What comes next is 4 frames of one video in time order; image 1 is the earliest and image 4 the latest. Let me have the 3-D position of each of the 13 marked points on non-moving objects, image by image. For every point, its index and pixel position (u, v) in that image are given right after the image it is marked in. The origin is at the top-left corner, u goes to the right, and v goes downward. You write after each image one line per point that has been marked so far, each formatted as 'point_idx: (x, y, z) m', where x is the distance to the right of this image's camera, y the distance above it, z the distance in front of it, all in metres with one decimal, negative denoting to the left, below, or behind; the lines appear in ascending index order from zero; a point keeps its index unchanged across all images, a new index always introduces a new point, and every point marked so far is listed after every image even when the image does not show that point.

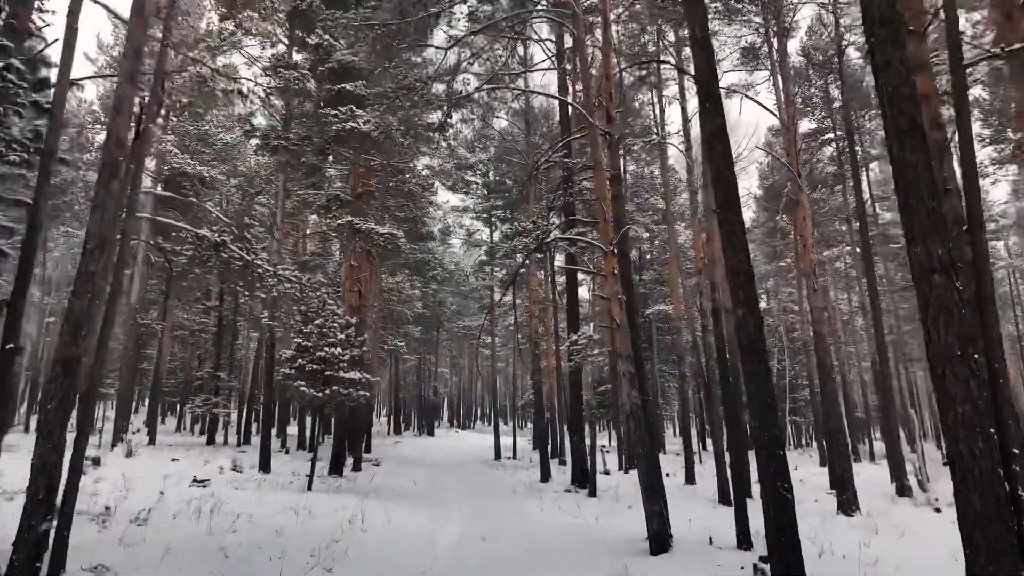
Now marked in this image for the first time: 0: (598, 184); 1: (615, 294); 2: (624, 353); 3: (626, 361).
0: (+1.5, +1.8, +9.0) m
1: (+1.7, 0.0, +8.6) m
2: (+1.8, -1.0, +8.4) m
3: (+1.9, -1.2, +8.4) m
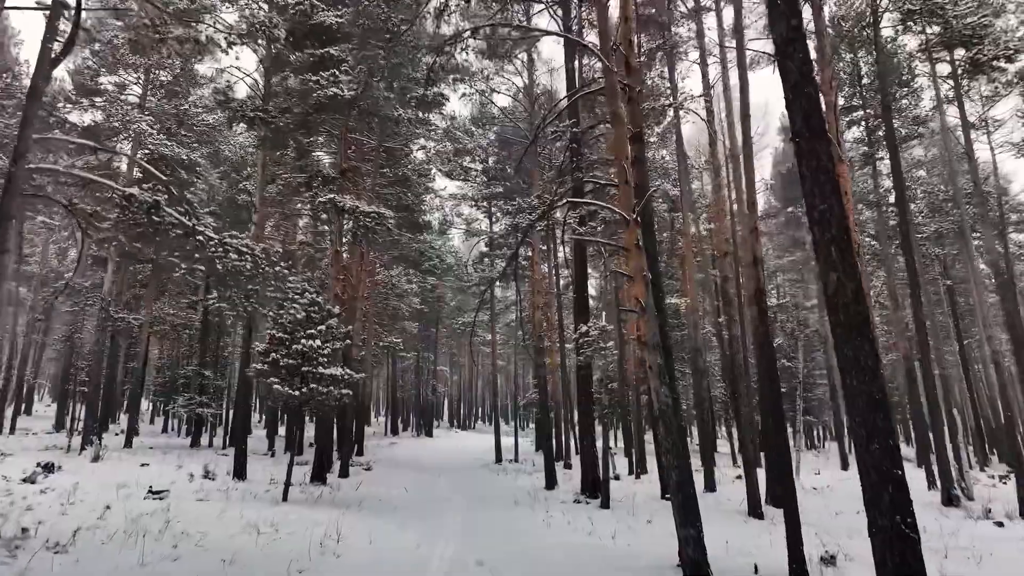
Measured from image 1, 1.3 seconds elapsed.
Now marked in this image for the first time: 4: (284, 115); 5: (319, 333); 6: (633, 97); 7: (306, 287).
0: (+1.5, +2.1, +7.6) m
1: (+1.7, +0.3, +7.2) m
2: (+1.9, -0.7, +7.0) m
3: (+1.9, -0.8, +7.0) m
4: (-6.7, +5.2, +15.3) m
5: (-4.2, -0.9, +11.5) m
6: (+1.9, +3.0, +8.3) m
7: (-4.6, +0.1, +11.7) m
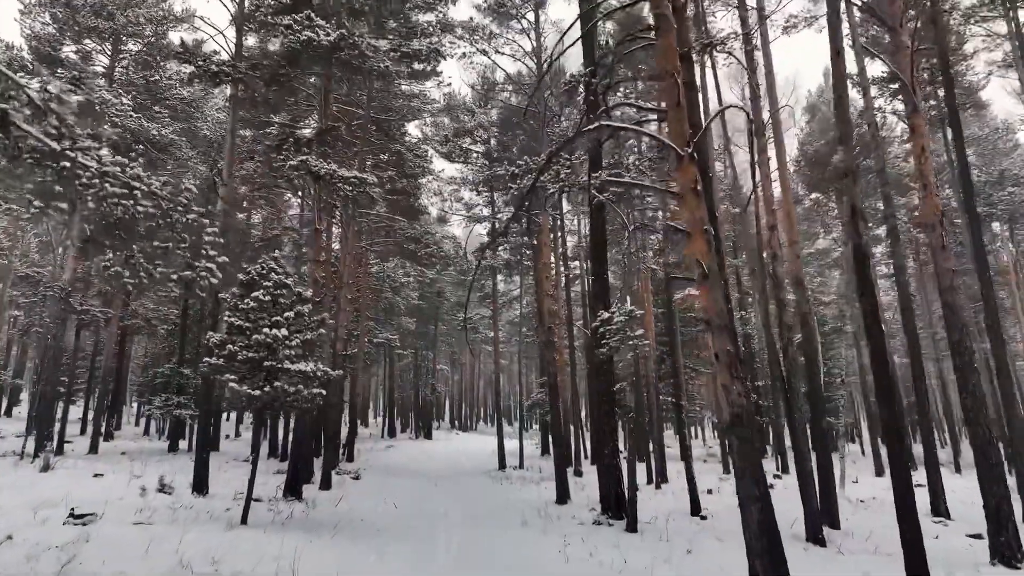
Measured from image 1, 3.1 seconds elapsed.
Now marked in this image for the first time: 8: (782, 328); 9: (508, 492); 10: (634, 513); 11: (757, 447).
0: (+1.7, +2.5, +5.6) m
1: (+1.8, +0.7, +5.3) m
2: (+2.0, -0.3, +5.0) m
3: (+2.0, -0.5, +5.0) m
4: (-6.6, +5.6, +13.4) m
5: (-4.1, -0.6, +9.6) m
6: (+2.0, +3.4, +6.4) m
7: (-4.5, +0.4, +9.8) m
8: (+5.8, -0.9, +11.3) m
9: (-0.2, -5.9, +15.2) m
10: (+2.2, -4.0, +9.5) m
11: (+2.3, -1.5, +4.9) m
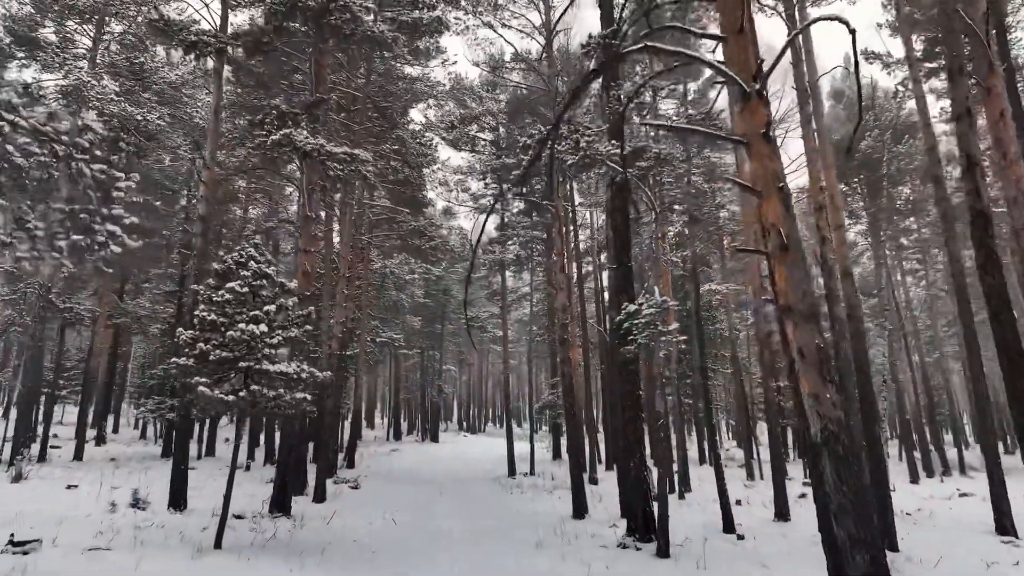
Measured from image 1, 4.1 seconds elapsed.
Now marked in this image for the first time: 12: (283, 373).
0: (+1.8, +2.7, +4.4) m
1: (+1.9, +0.9, +4.0) m
2: (+2.1, -0.1, +3.8) m
3: (+2.1, -0.3, +3.8) m
4: (-6.3, +5.7, +12.3) m
5: (-3.9, -0.4, +8.5) m
6: (+2.1, +3.6, +5.1) m
7: (-4.3, +0.6, +8.6) m
8: (+6.0, -0.7, +10.0) m
9: (+0.1, -5.7, +14.0) m
10: (+2.4, -3.9, +8.2) m
11: (+2.4, -1.3, +3.6) m
12: (-3.5, -1.3, +8.3) m
